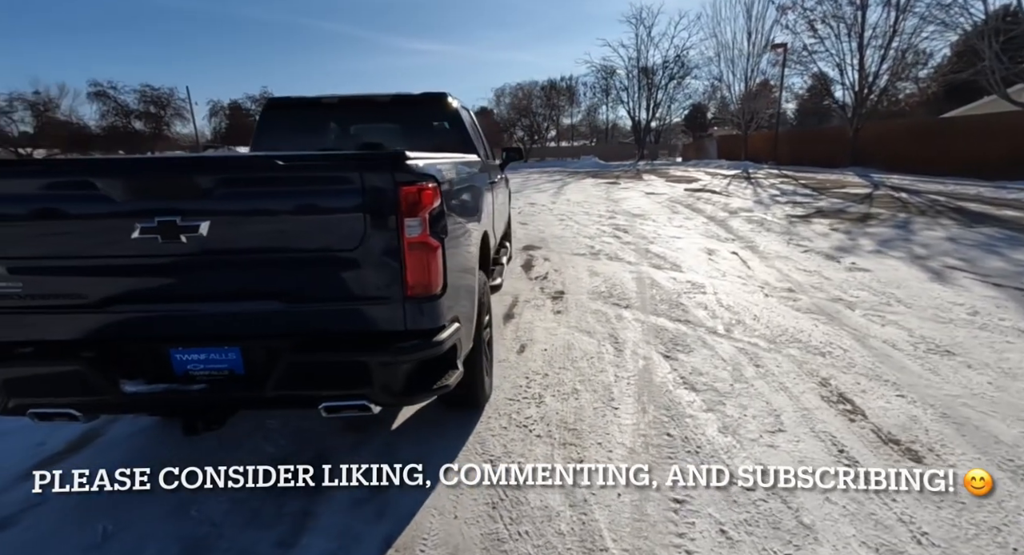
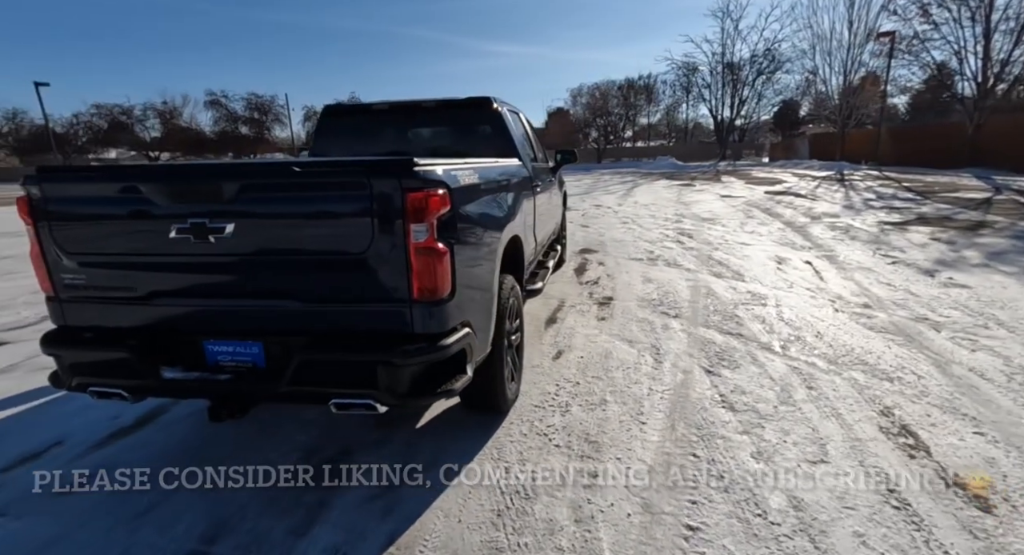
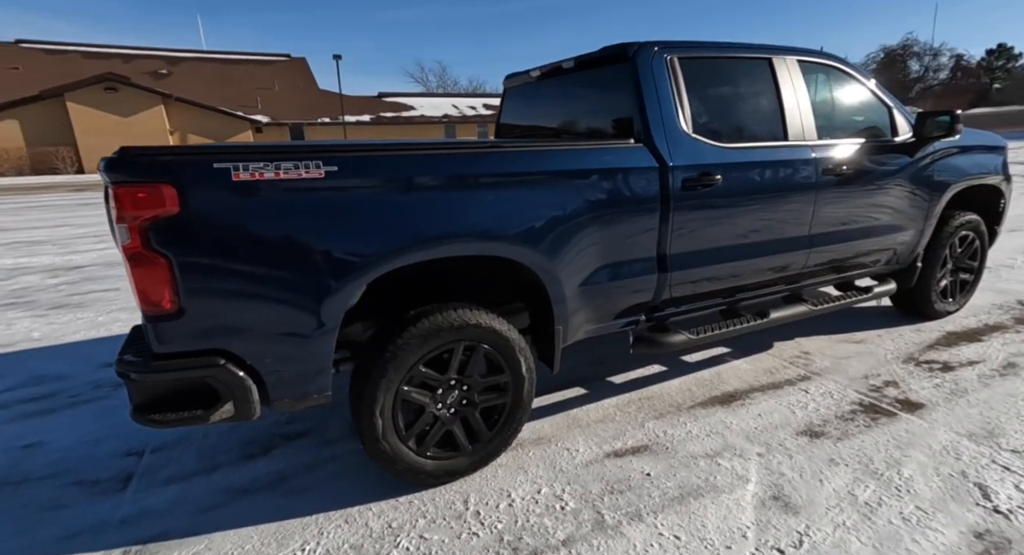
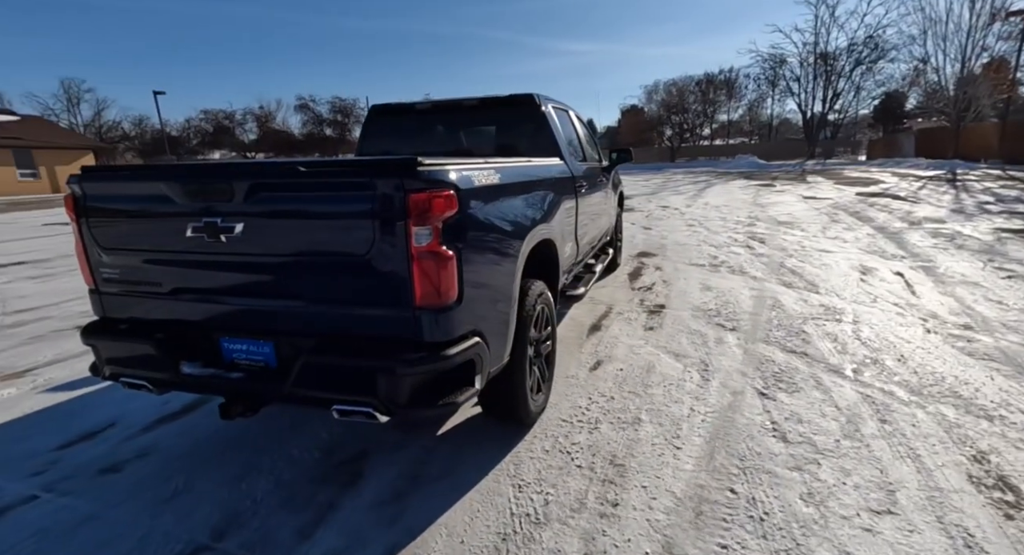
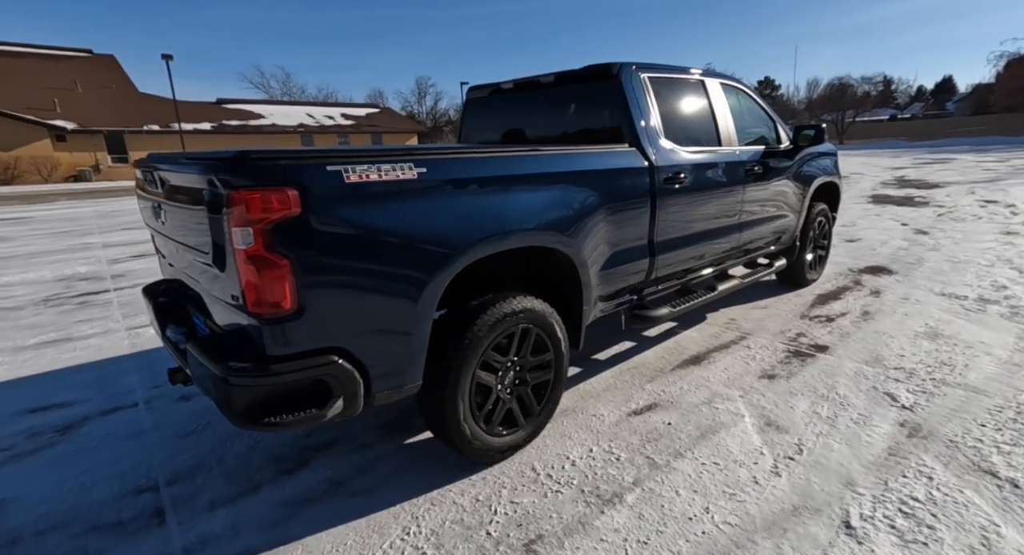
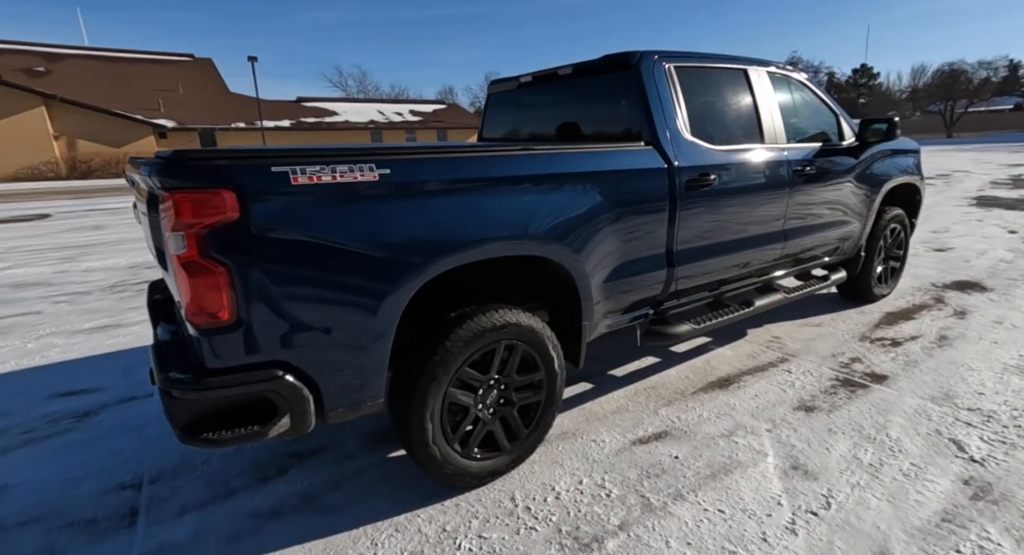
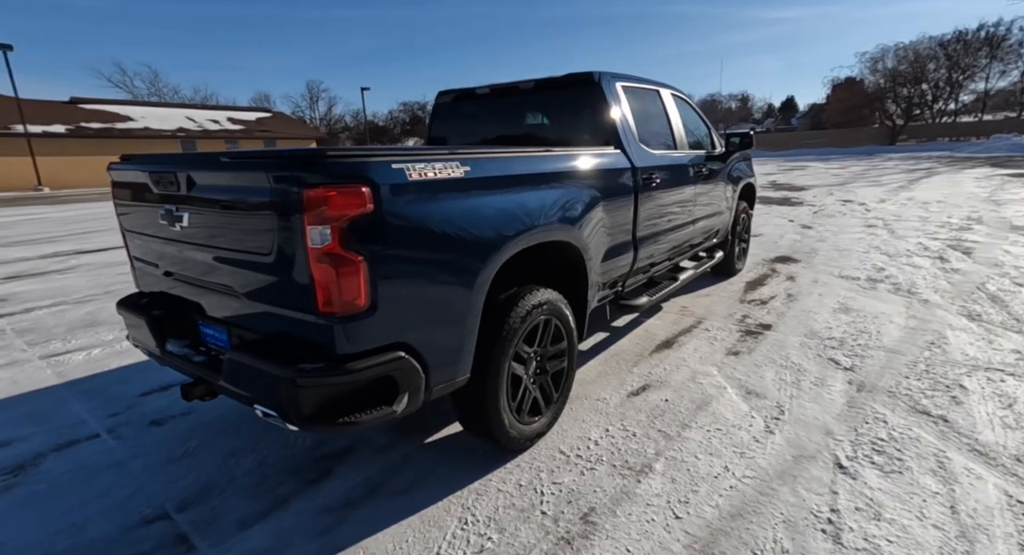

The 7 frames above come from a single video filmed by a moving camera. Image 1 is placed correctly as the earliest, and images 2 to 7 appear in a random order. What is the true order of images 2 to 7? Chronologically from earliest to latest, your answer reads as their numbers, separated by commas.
2, 4, 7, 5, 6, 3
